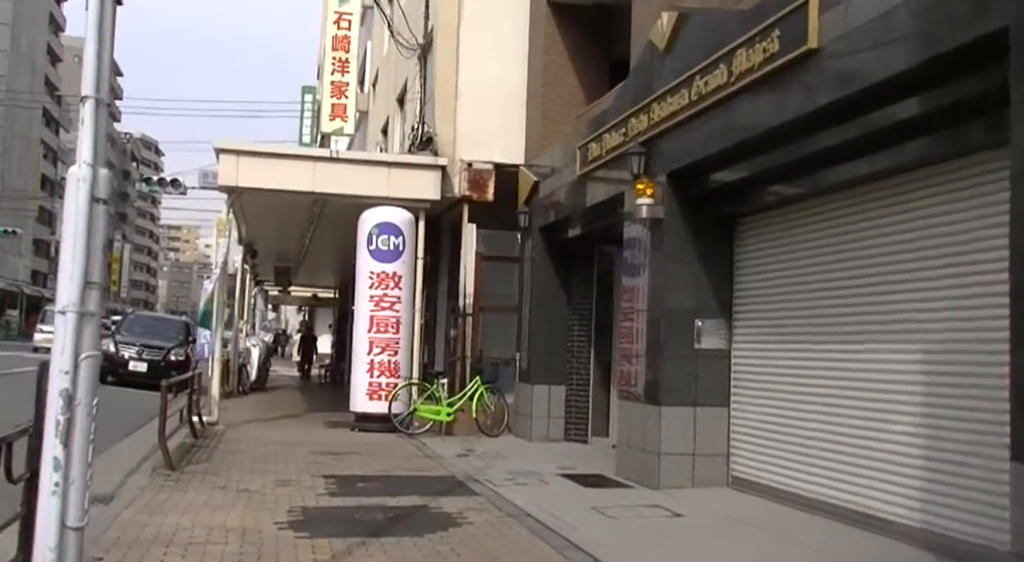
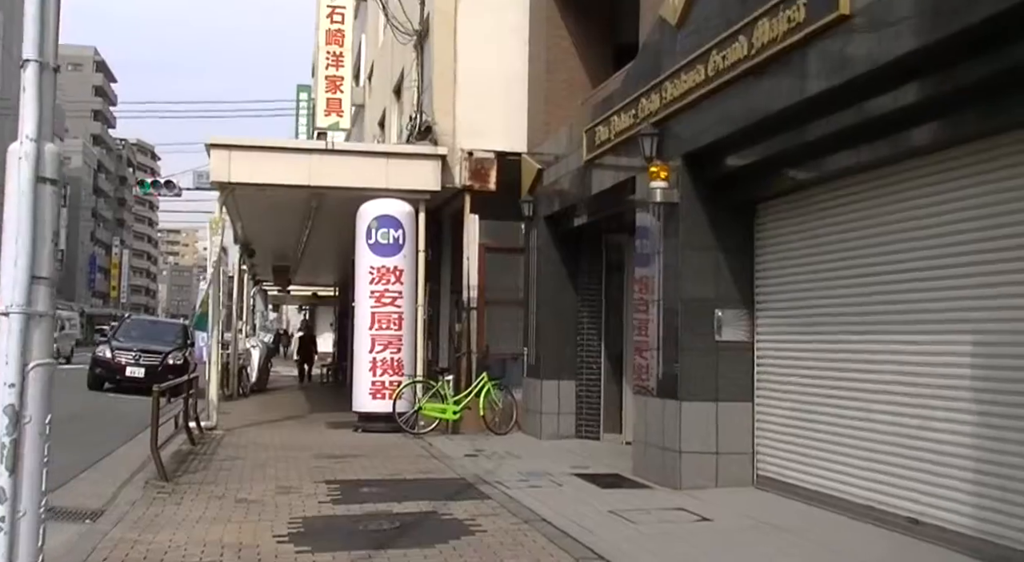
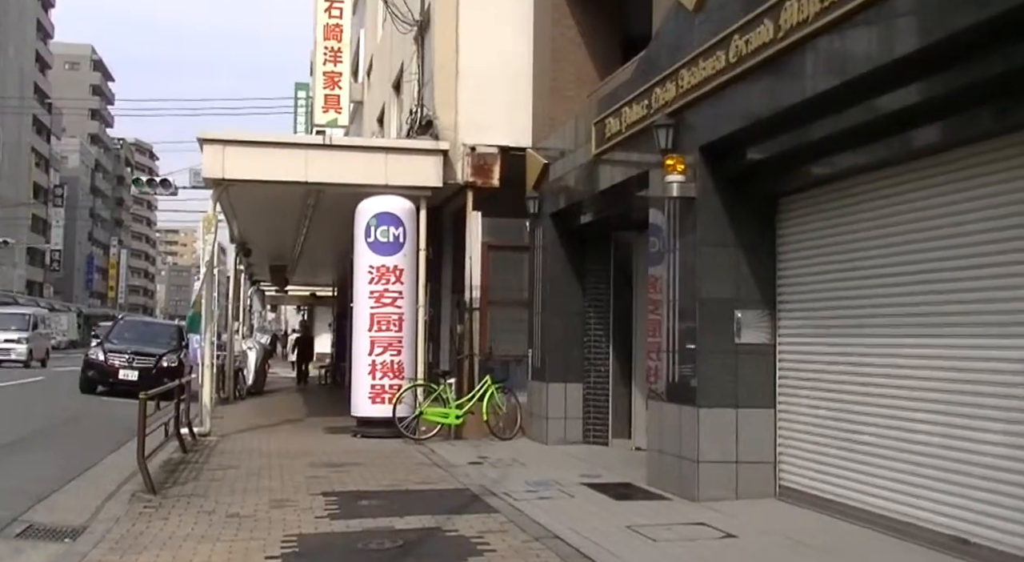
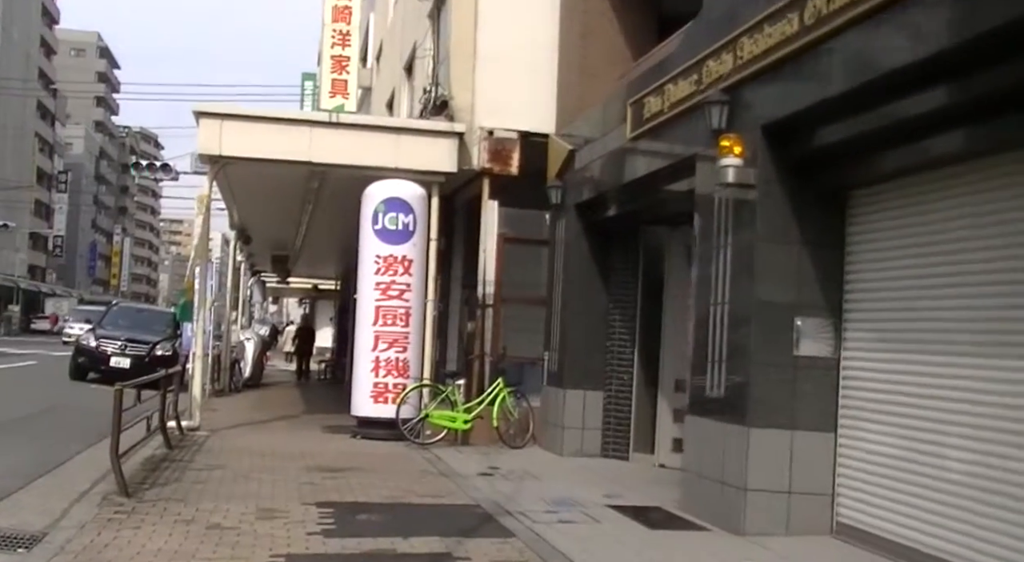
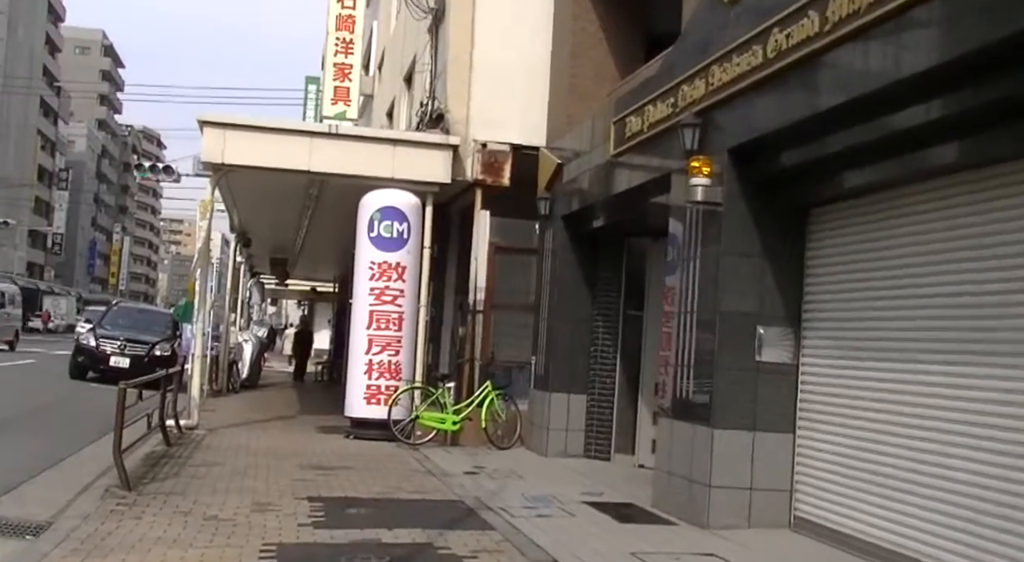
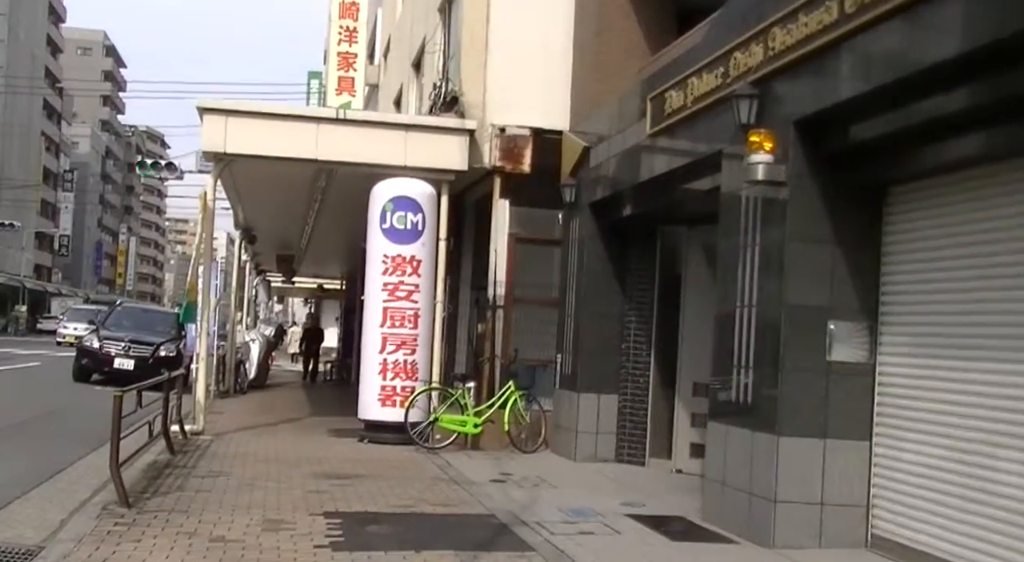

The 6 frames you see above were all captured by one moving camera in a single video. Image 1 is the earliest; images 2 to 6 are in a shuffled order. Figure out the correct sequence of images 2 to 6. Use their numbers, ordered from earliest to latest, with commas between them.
2, 3, 5, 4, 6
